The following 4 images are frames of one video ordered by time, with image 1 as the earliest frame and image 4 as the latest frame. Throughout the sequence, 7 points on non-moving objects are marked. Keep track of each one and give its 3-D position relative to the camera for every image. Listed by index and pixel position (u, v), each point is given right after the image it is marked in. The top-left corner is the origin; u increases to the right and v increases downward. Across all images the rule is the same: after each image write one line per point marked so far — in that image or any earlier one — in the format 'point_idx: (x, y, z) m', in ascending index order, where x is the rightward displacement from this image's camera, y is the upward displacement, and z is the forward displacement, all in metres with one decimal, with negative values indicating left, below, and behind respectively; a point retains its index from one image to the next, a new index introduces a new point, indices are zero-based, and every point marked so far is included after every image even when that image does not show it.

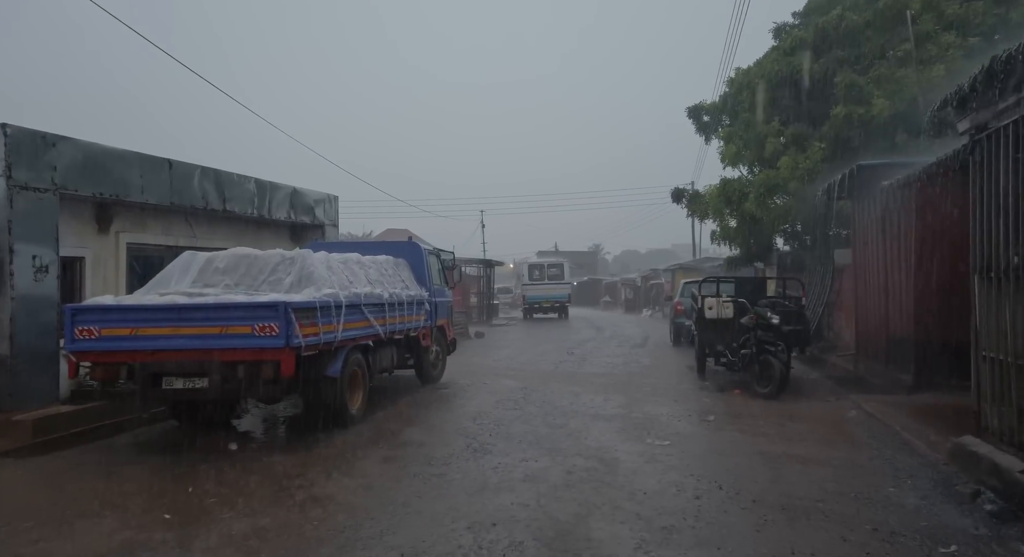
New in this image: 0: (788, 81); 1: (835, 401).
0: (+8.3, +5.9, +14.7) m
1: (+4.3, -1.7, +6.6) m
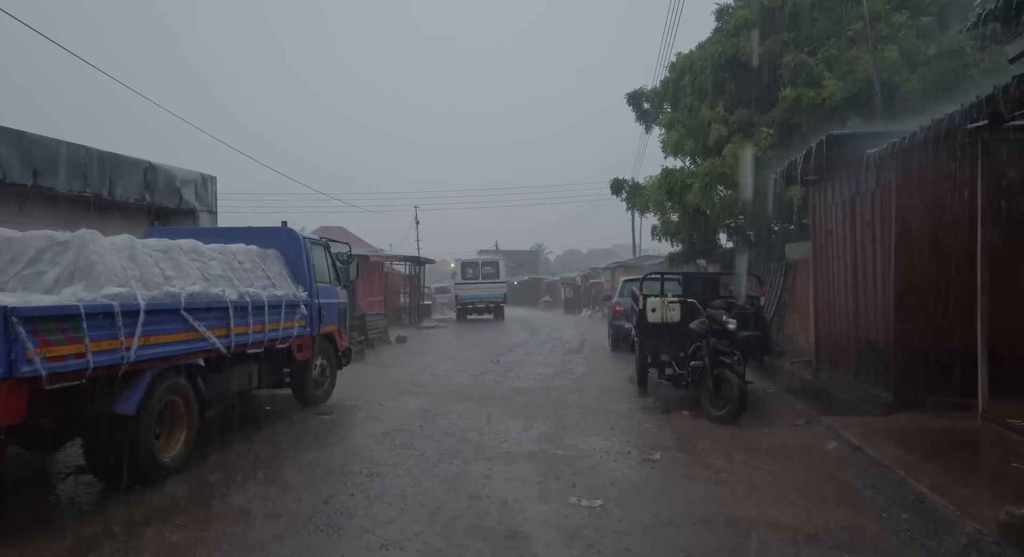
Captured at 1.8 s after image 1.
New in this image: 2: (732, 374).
0: (+6.2, +5.9, +13.8) m
1: (+3.2, -1.6, +5.4) m
2: (+2.6, -1.1, +5.9) m
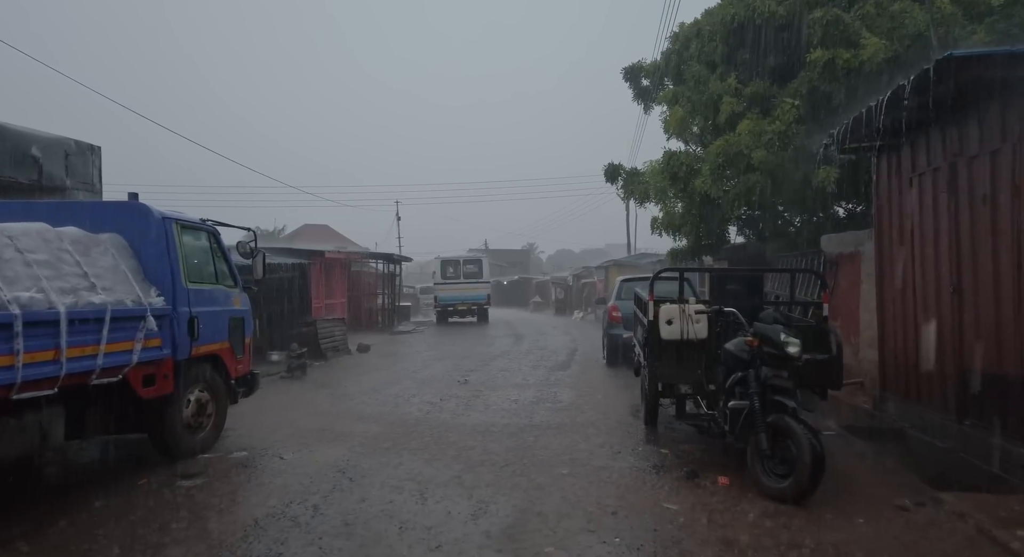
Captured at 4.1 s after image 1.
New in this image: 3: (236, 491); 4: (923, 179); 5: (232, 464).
0: (+5.6, +5.9, +11.8) m
1: (+2.7, -1.6, +3.3) m
2: (+2.2, -1.1, +3.8) m
3: (-2.4, -1.8, +4.3) m
4: (+4.5, +1.0, +5.5) m
5: (-2.7, -1.8, +4.9) m
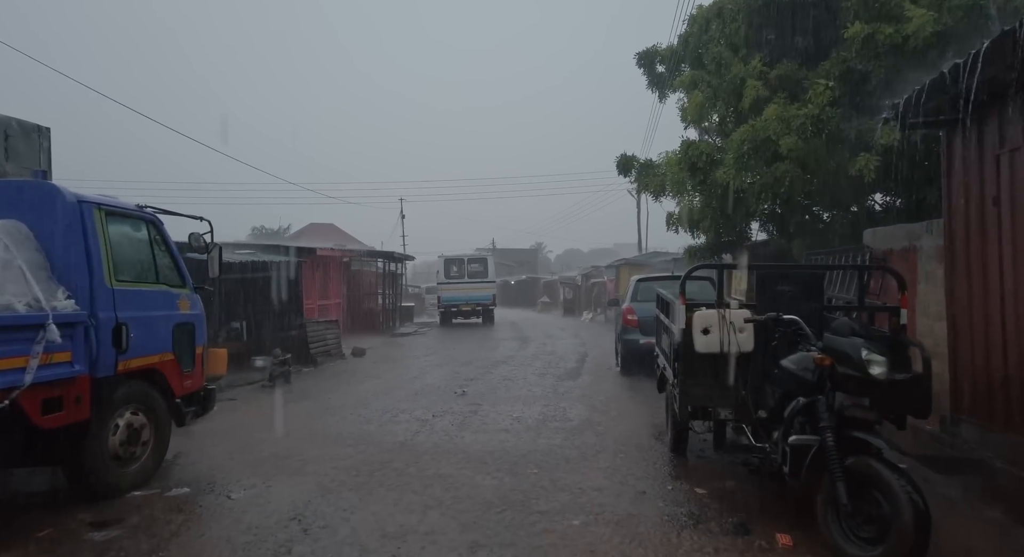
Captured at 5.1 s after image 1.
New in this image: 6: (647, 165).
0: (+5.8, +6.0, +10.7) m
1: (+2.7, -1.6, +2.3) m
2: (+2.2, -1.1, +2.8) m
3: (-2.4, -1.8, +3.4) m
4: (+4.5, +1.1, +4.5) m
5: (-2.8, -1.8, +4.0) m
6: (+4.2, +3.5, +15.5) m
